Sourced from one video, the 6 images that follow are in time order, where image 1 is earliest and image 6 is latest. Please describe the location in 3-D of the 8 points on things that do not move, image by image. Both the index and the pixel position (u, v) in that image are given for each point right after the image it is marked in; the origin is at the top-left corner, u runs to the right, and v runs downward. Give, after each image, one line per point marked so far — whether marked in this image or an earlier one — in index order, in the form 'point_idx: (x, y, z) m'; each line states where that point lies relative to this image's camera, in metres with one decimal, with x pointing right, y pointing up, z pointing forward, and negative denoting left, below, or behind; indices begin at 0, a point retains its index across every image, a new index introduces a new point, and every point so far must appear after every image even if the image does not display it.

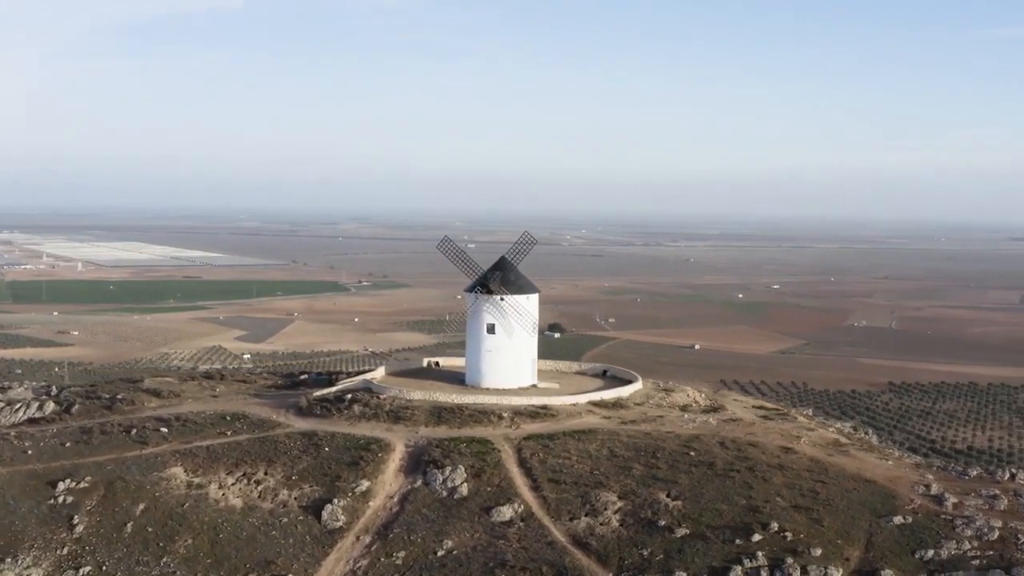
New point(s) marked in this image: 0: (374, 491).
0: (-2.8, -4.1, +19.0) m
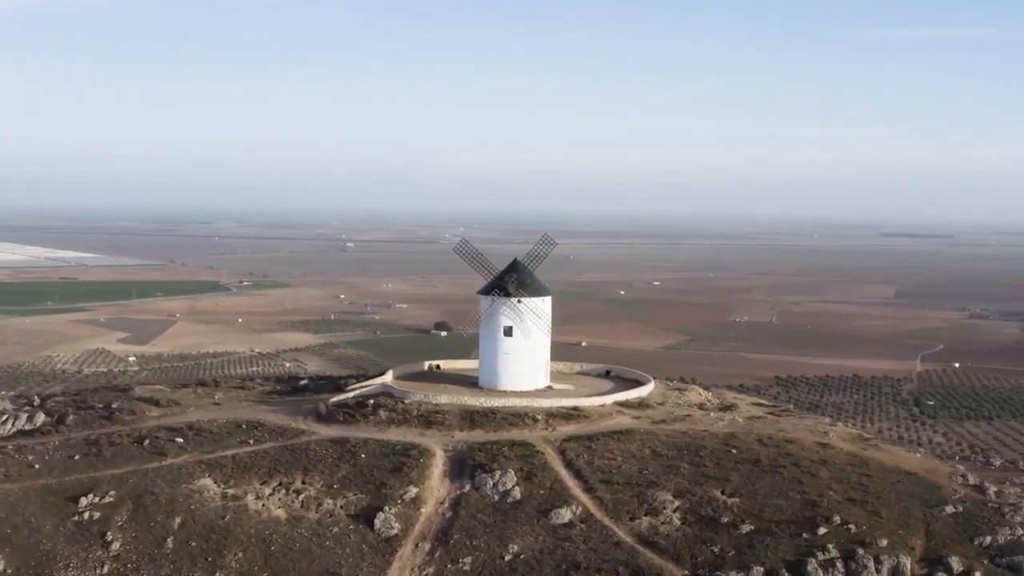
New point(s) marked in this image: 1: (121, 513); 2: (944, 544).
0: (-1.8, -4.2, +18.9) m
1: (-7.9, -4.5, +19.0) m
2: (+7.3, -4.3, +16.0) m
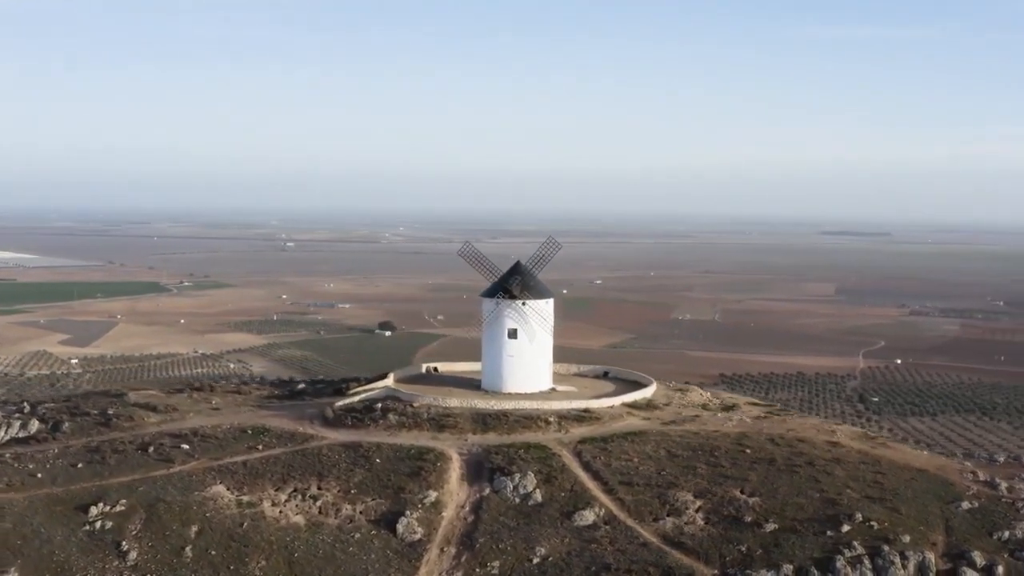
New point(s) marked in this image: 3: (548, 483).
0: (-1.4, -4.3, +18.8) m
1: (-7.5, -4.6, +18.6) m
2: (+7.9, -4.4, +16.4) m
3: (+0.7, -3.9, +19.0) m
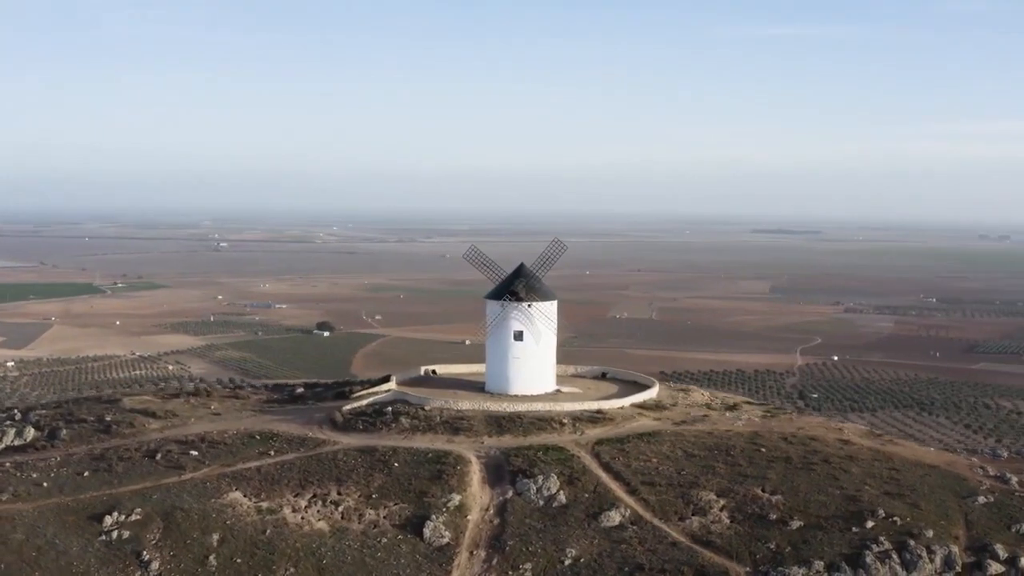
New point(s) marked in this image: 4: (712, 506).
0: (-0.9, -4.3, +18.8) m
1: (-7.0, -4.7, +18.3) m
2: (+8.5, -4.4, +17.0) m
3: (+1.2, -4.0, +19.1) m
4: (+3.9, -4.2, +18.2) m
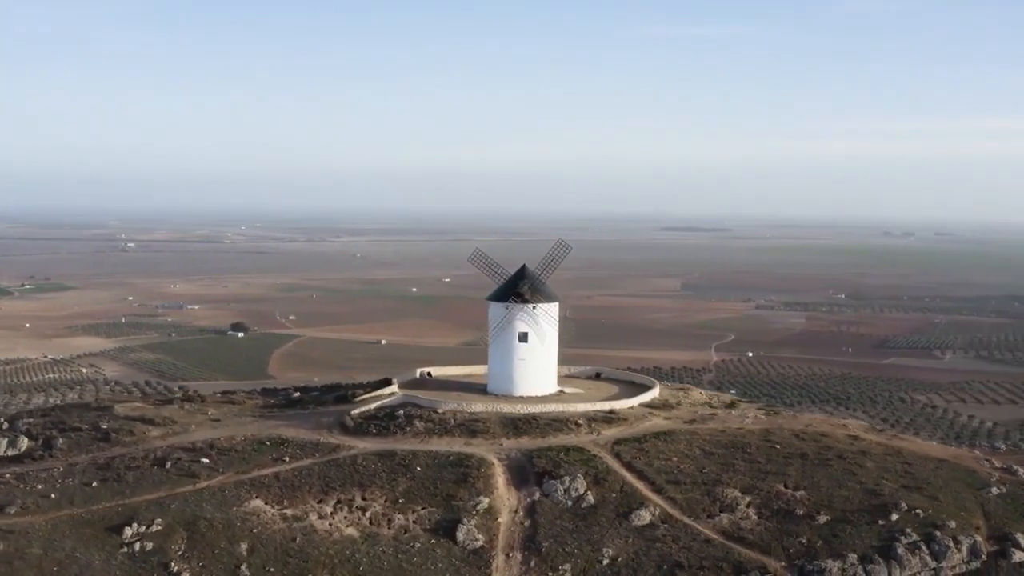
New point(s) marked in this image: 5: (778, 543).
0: (-0.3, -4.4, +18.8) m
1: (-6.3, -4.8, +17.8) m
2: (+9.2, -4.4, +17.7) m
3: (+1.8, -4.0, +19.3) m
4: (+4.5, -4.2, +18.6) m
5: (+4.9, -4.7, +17.4) m
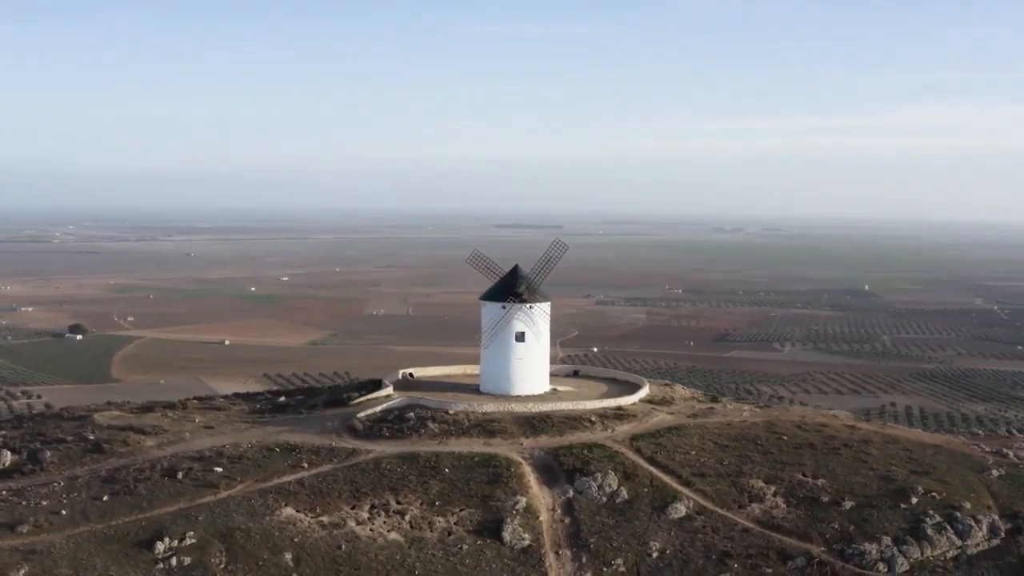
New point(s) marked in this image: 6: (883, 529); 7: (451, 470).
0: (+0.5, -4.4, +18.9) m
1: (-5.3, -4.8, +17.0) m
2: (+10.0, -4.3, +19.1) m
3: (+2.4, -4.0, +19.6) m
4: (+5.2, -4.2, +19.4) m
5: (+5.8, -4.7, +18.3) m
6: (+7.1, -4.6, +18.1) m
7: (-1.3, -3.8, +19.8) m
